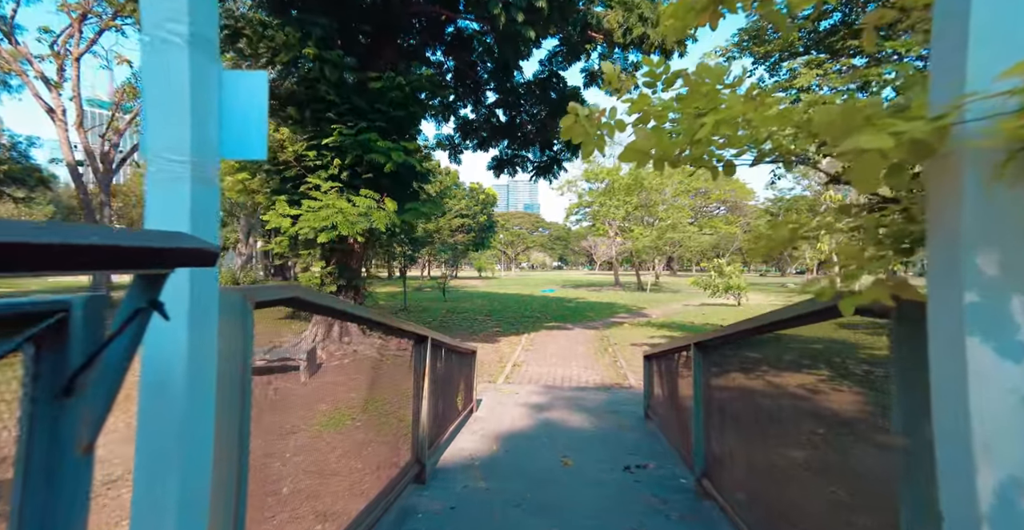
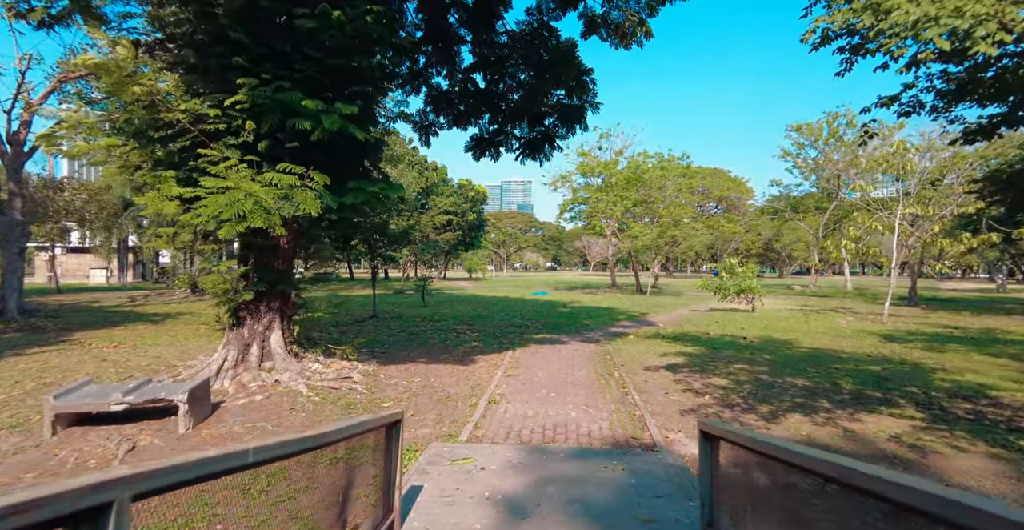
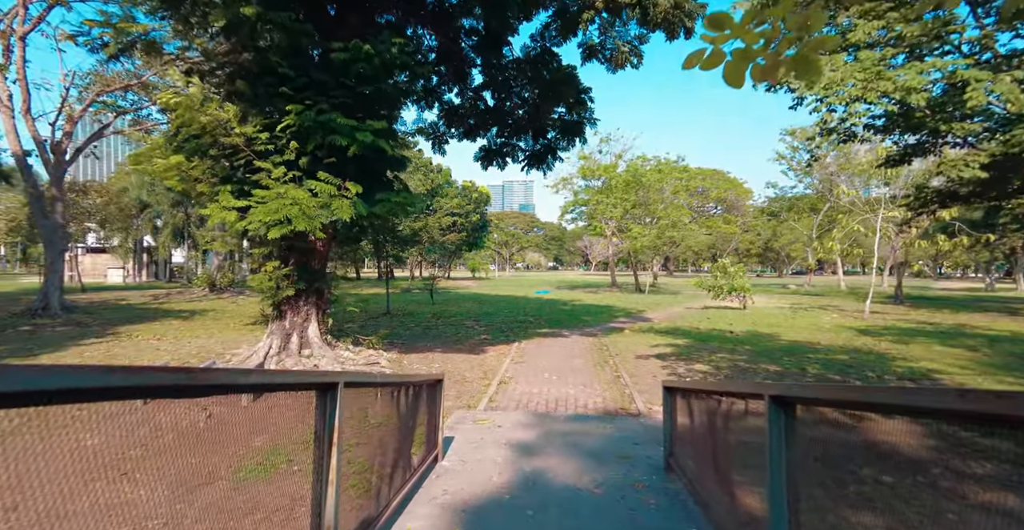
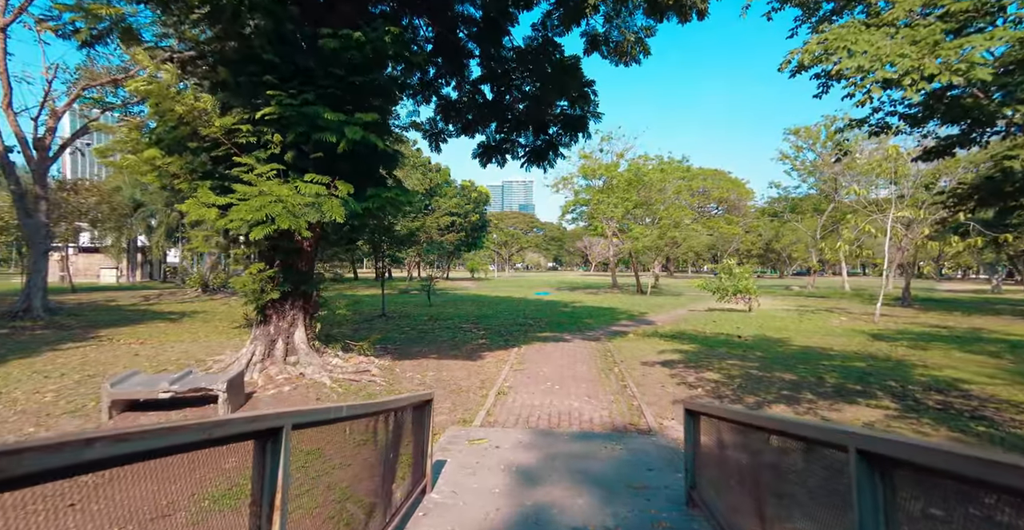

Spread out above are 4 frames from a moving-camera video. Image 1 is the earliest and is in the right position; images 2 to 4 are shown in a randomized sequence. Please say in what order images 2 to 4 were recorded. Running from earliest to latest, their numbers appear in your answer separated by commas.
3, 4, 2
